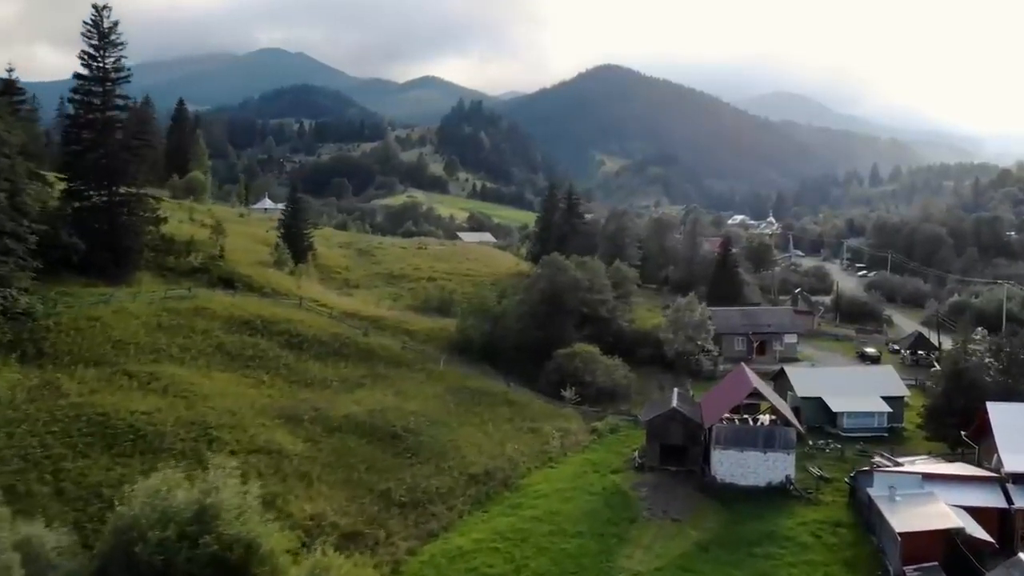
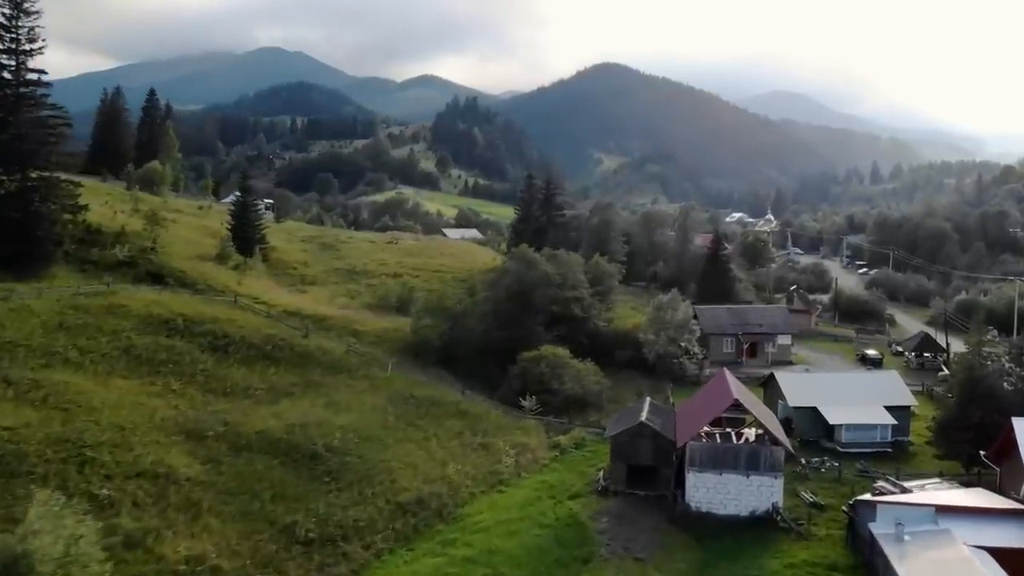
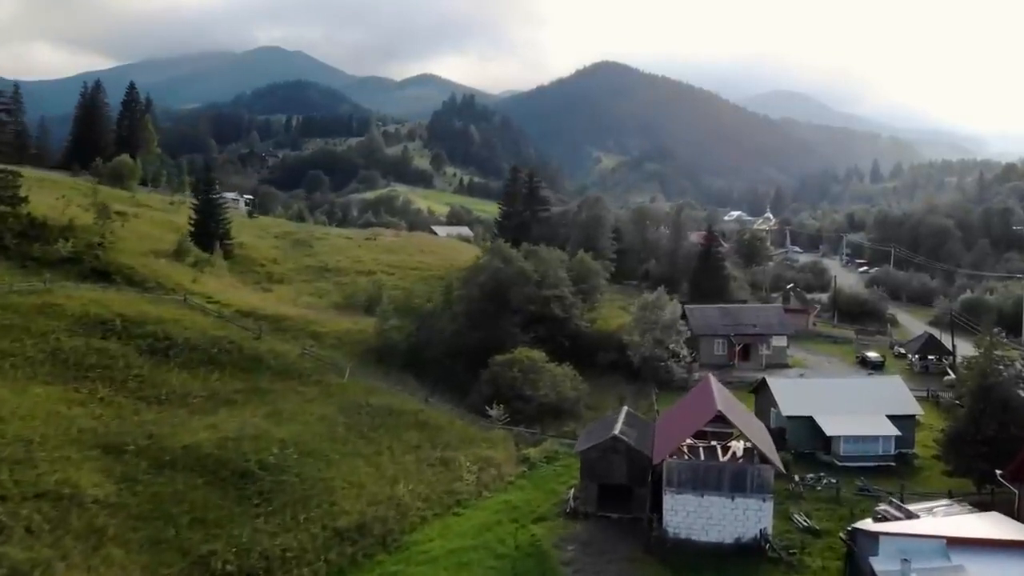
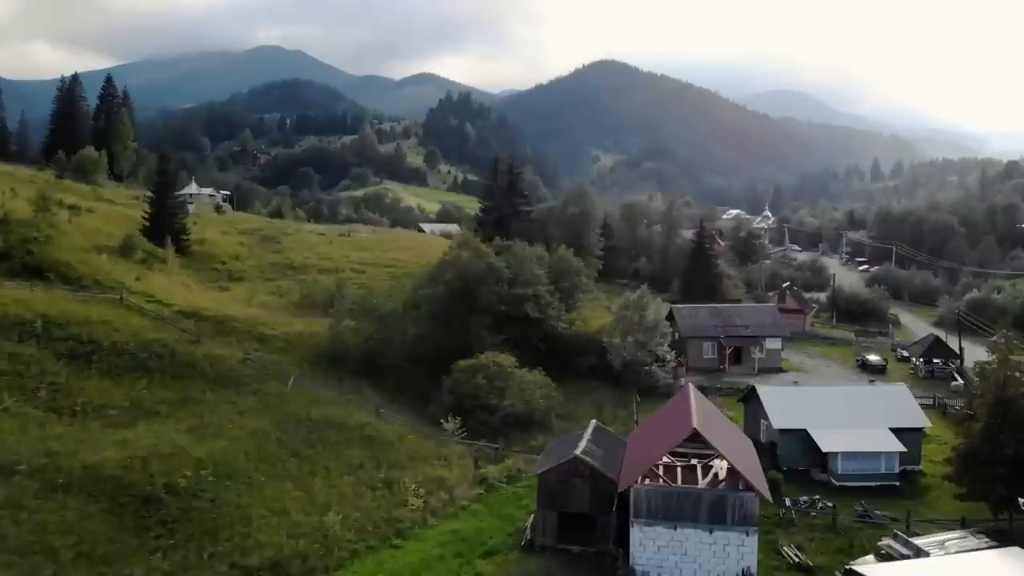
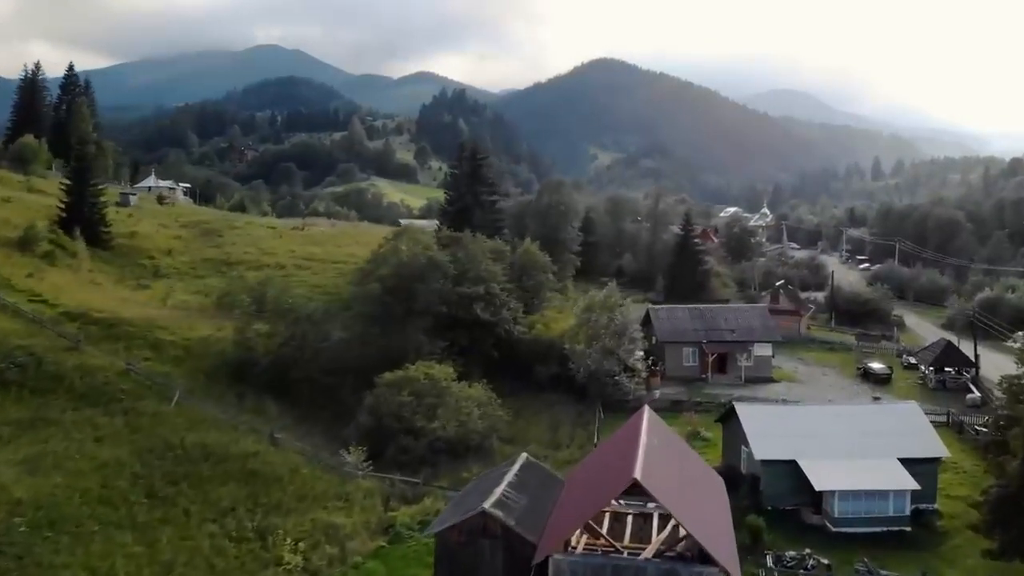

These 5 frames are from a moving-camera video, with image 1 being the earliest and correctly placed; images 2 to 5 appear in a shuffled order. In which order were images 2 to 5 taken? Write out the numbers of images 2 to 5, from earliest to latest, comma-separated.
2, 3, 4, 5
